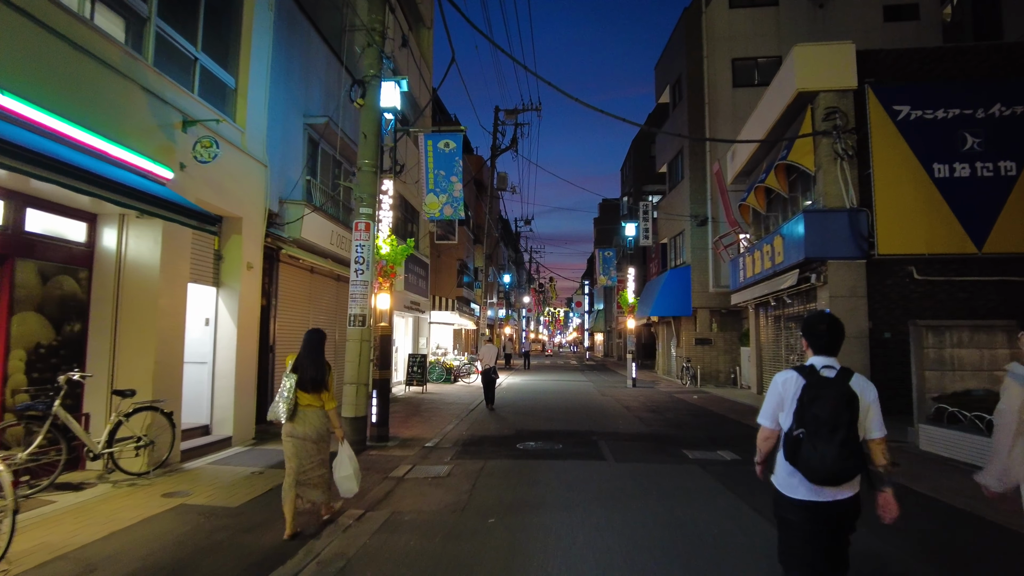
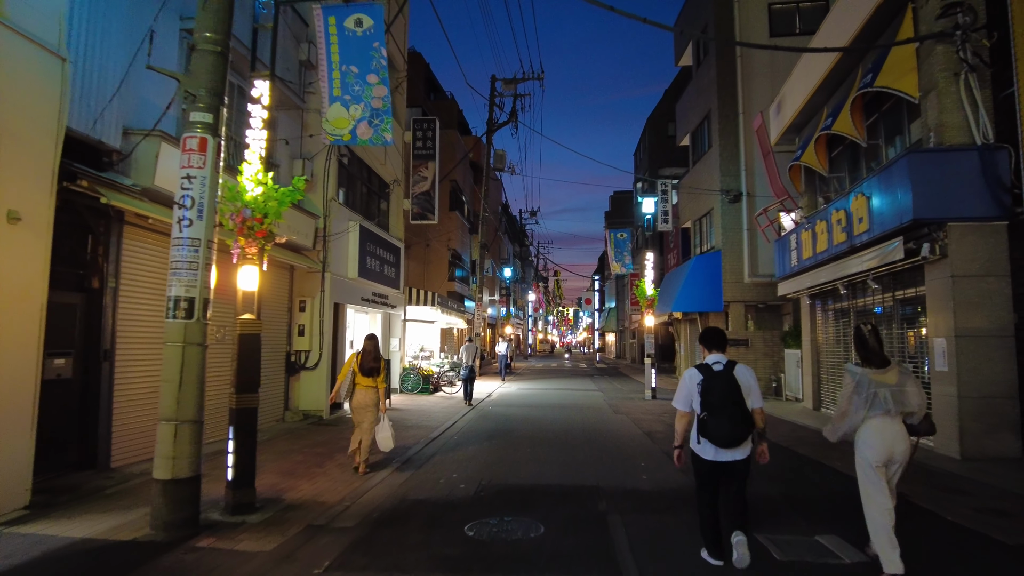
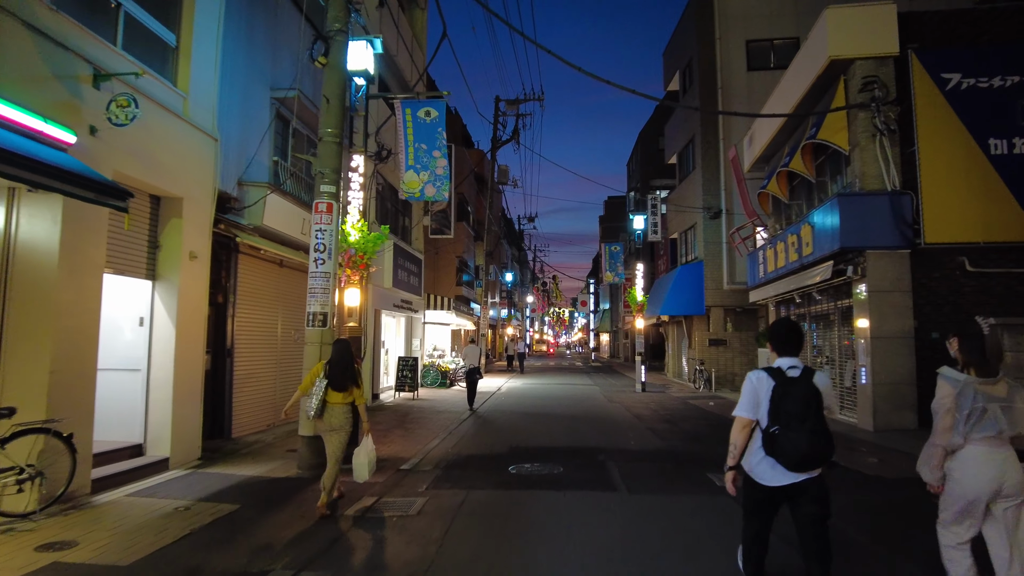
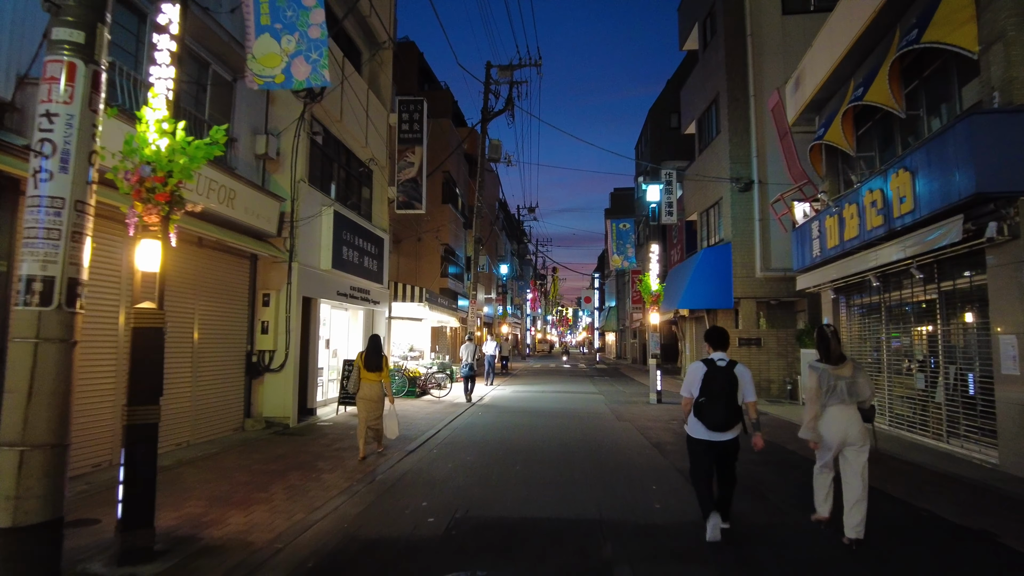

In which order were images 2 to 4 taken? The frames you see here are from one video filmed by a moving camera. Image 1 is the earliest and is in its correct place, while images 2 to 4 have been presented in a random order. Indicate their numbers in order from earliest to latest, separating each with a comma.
3, 2, 4
